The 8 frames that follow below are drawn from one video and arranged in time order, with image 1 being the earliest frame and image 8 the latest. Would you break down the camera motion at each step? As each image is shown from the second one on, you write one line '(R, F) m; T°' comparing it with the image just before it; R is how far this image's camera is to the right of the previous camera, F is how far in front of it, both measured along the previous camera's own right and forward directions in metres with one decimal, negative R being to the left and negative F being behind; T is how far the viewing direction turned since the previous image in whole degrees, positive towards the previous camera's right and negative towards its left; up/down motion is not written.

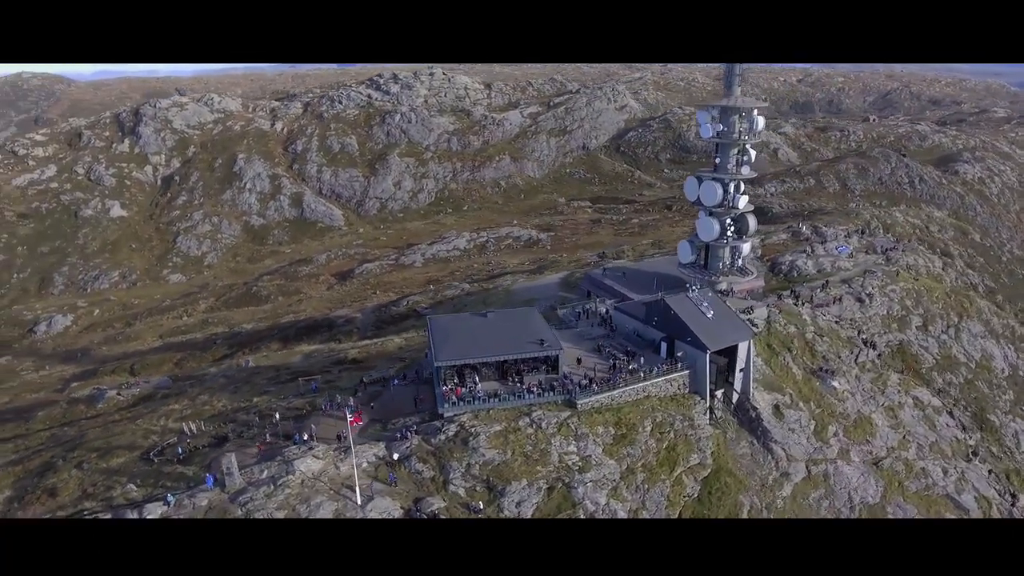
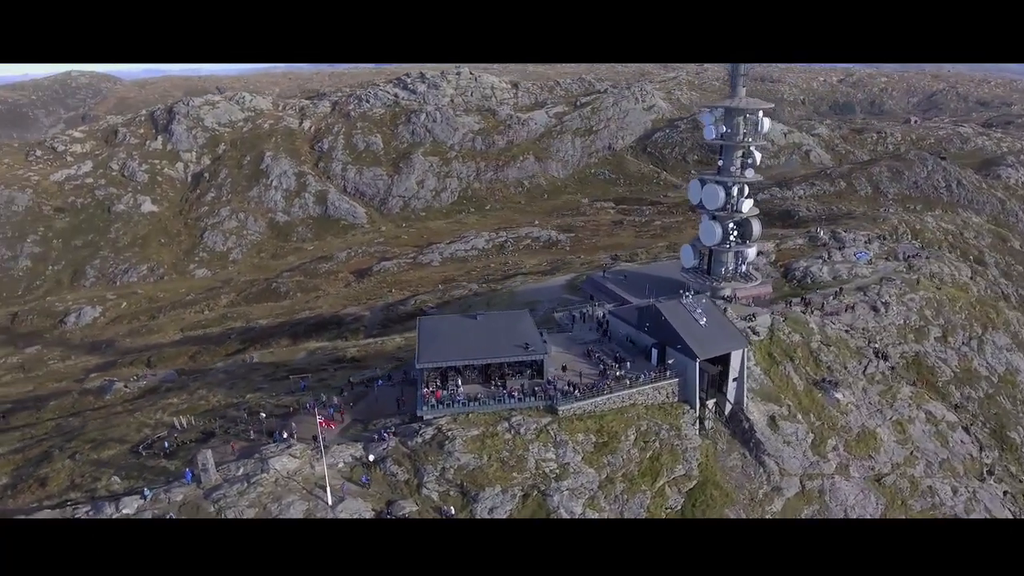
(+2.9, +0.6) m; -3°
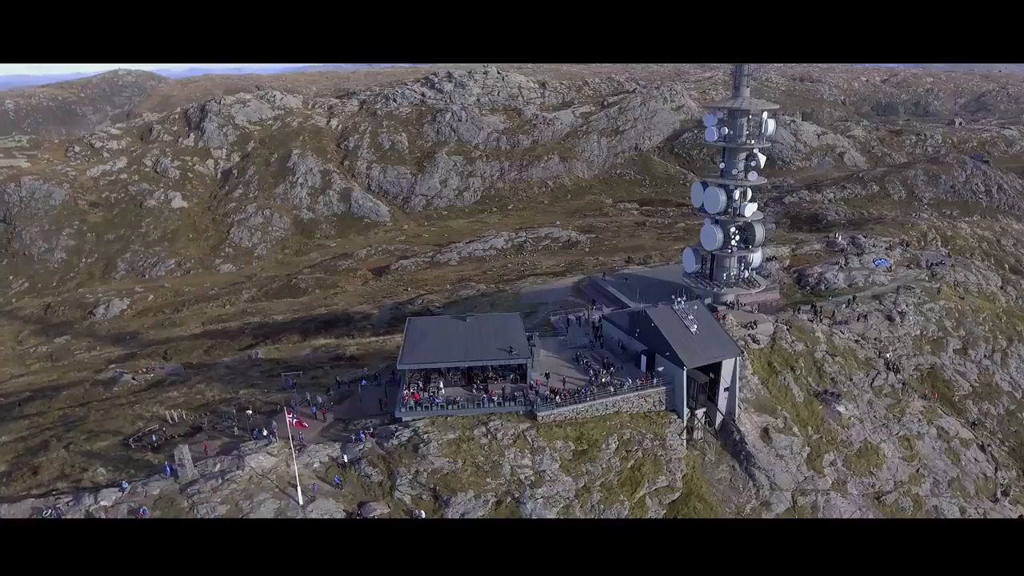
(+3.0, +0.6) m; -3°
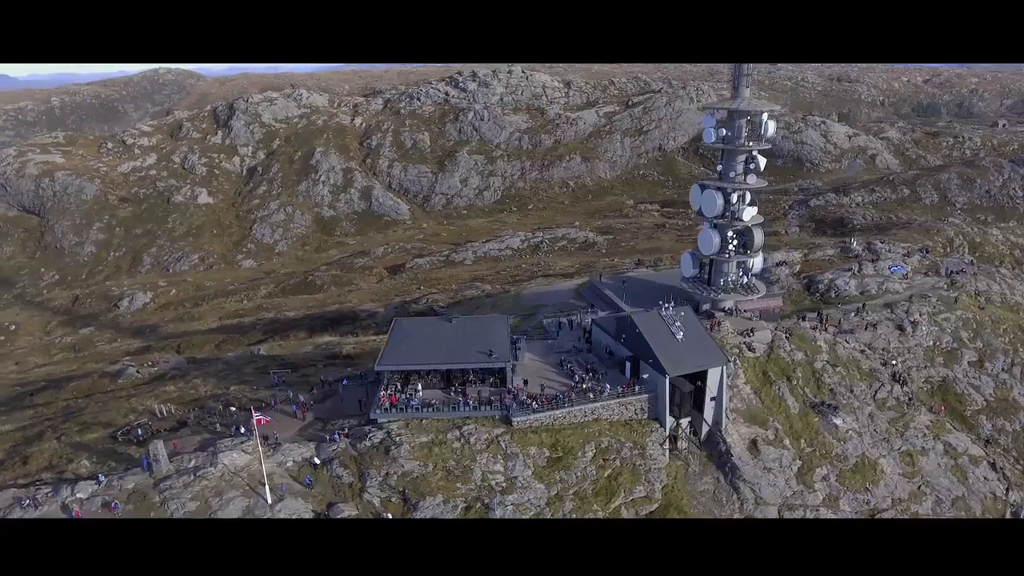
(+3.0, +0.6) m; -3°
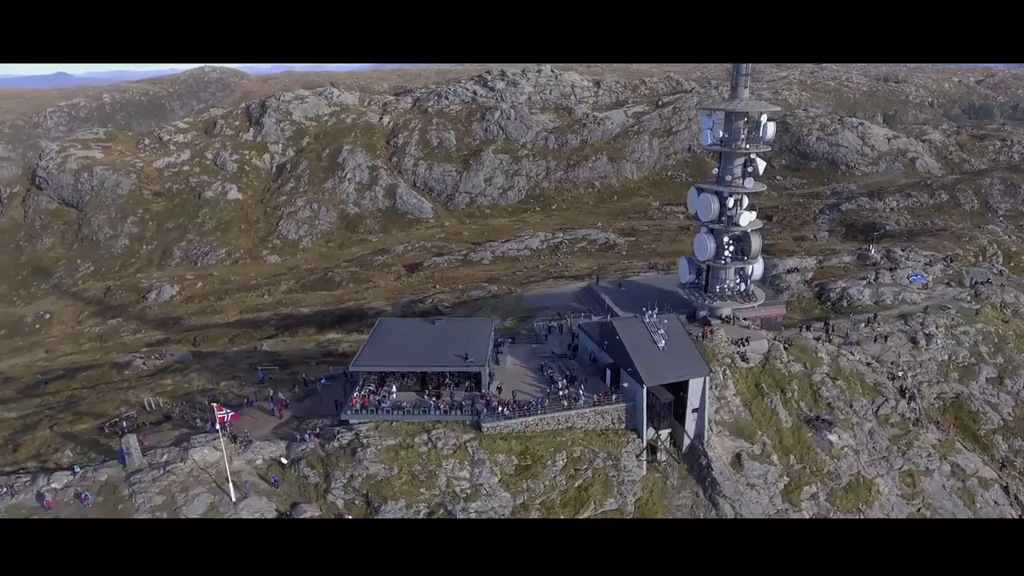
(+3.5, +0.8) m; -3°
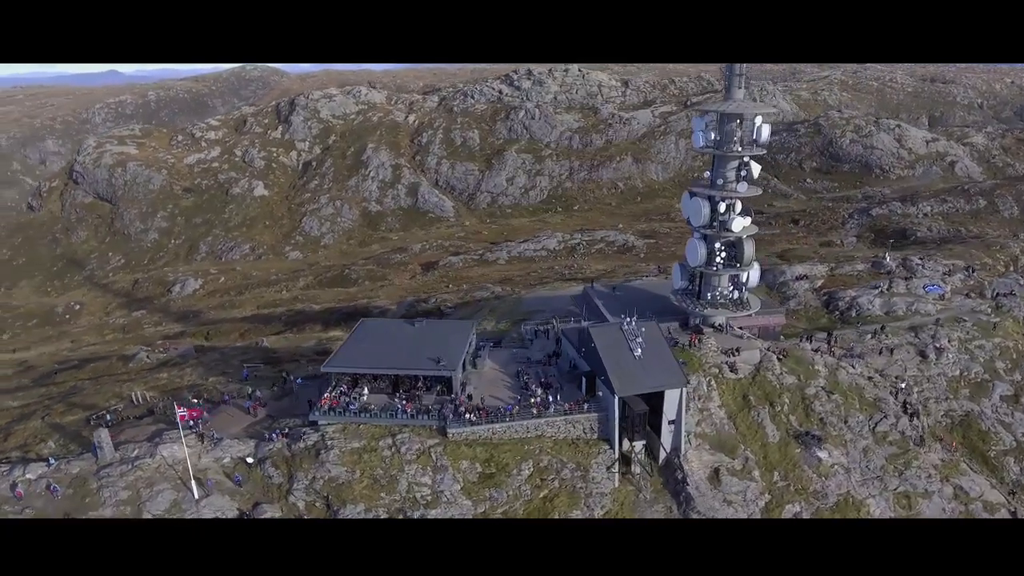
(+3.5, +0.8) m; -3°
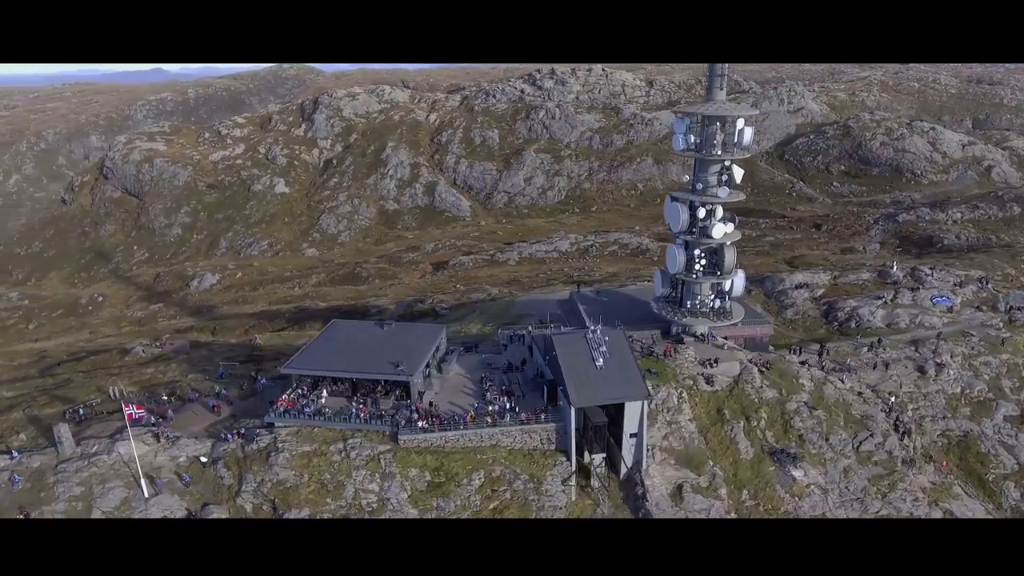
(+4.0, +1.0) m; -3°
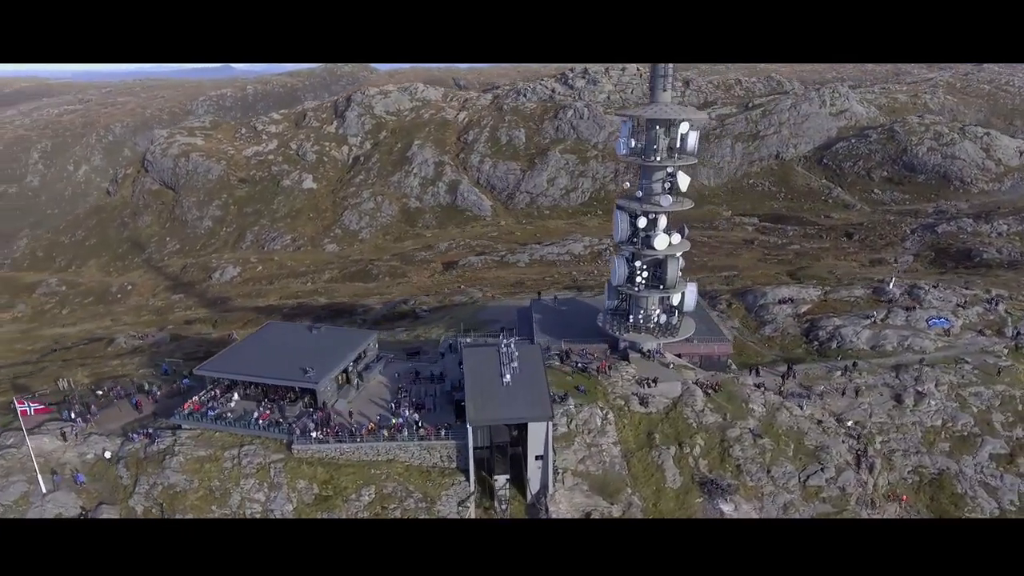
(+7.6, +2.0) m; -5°
